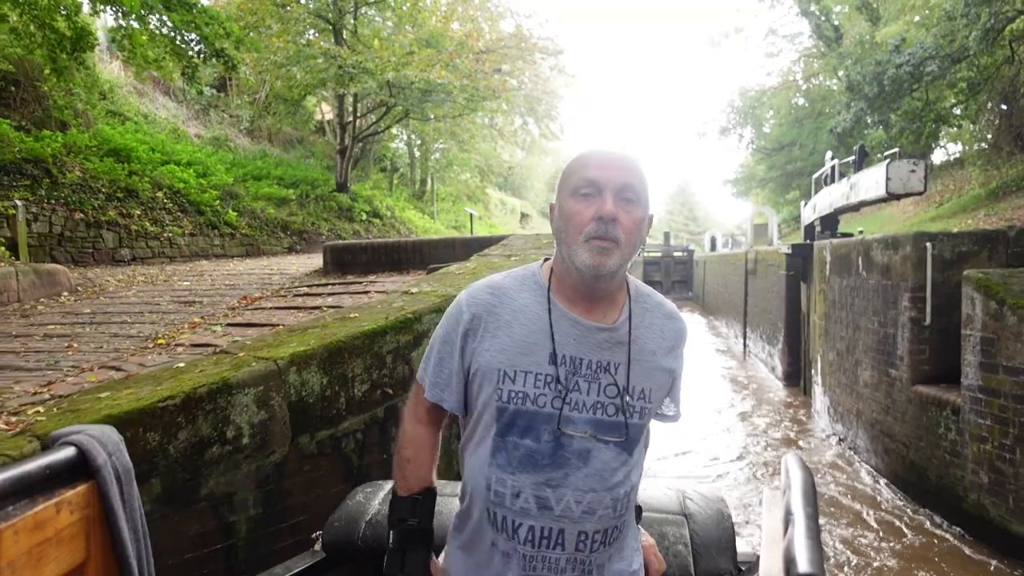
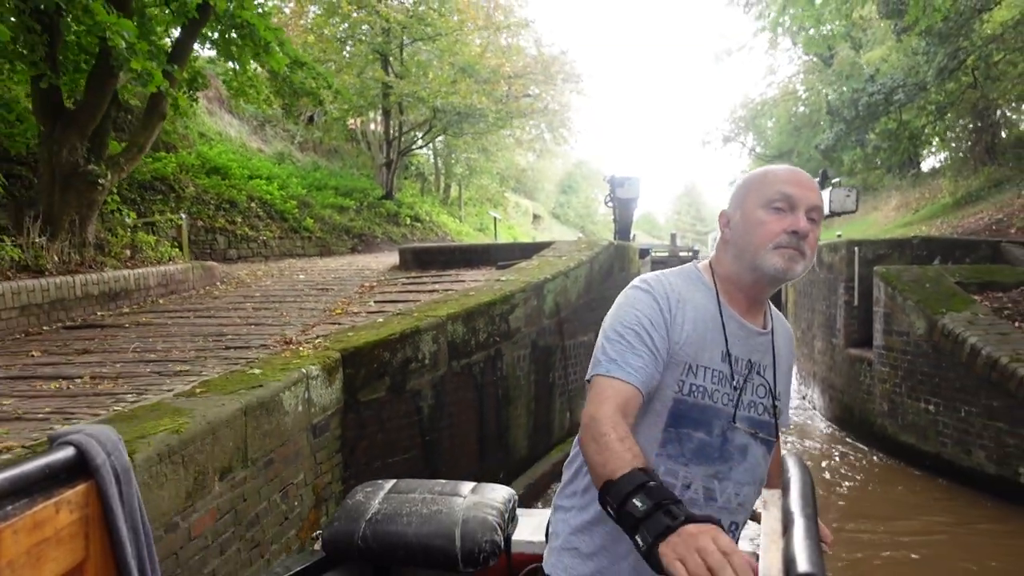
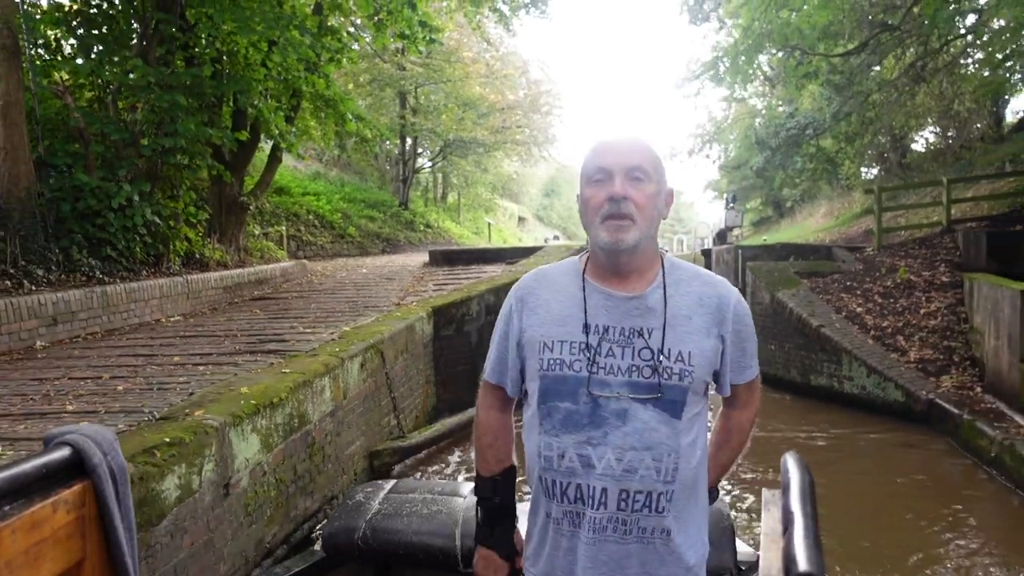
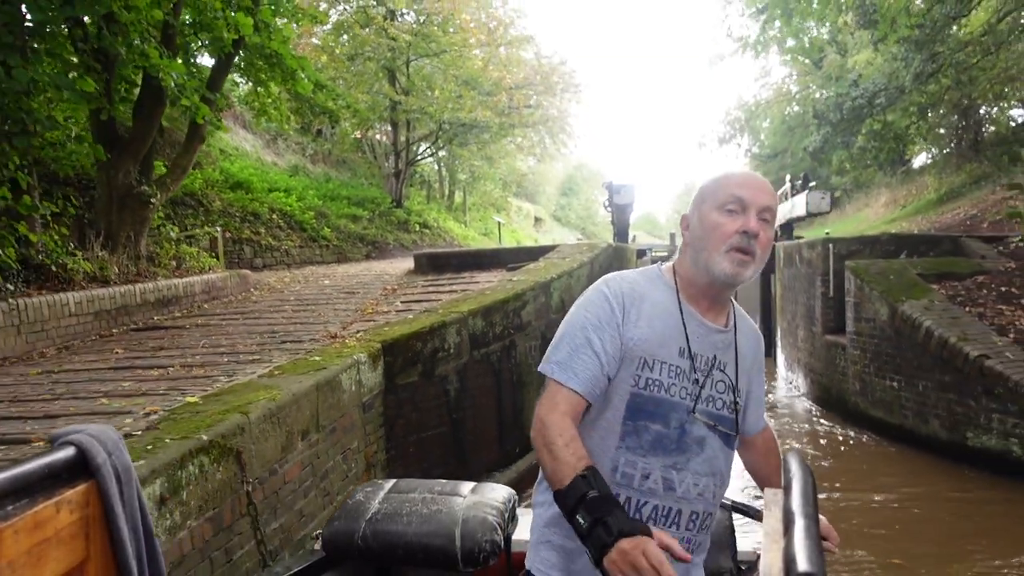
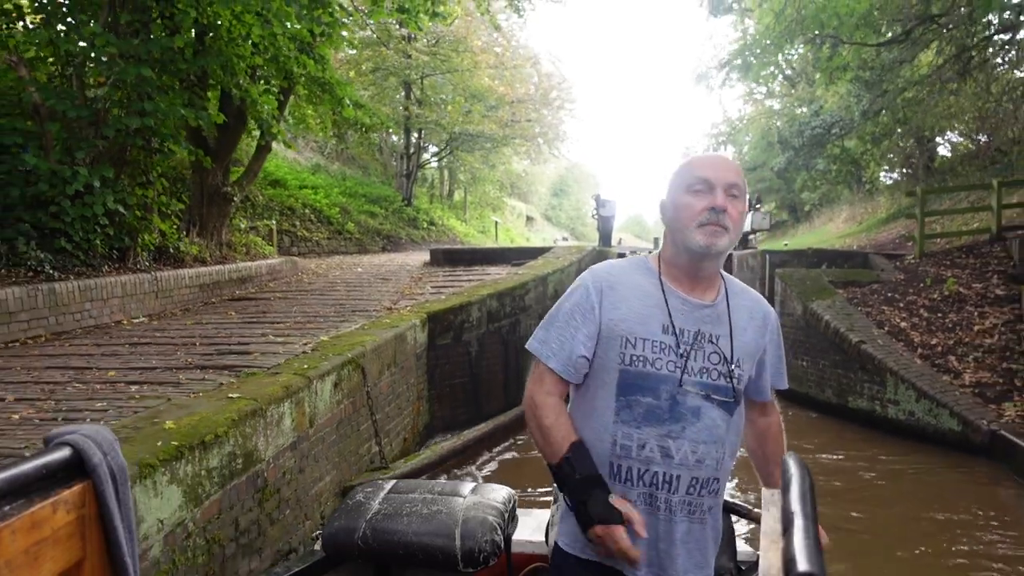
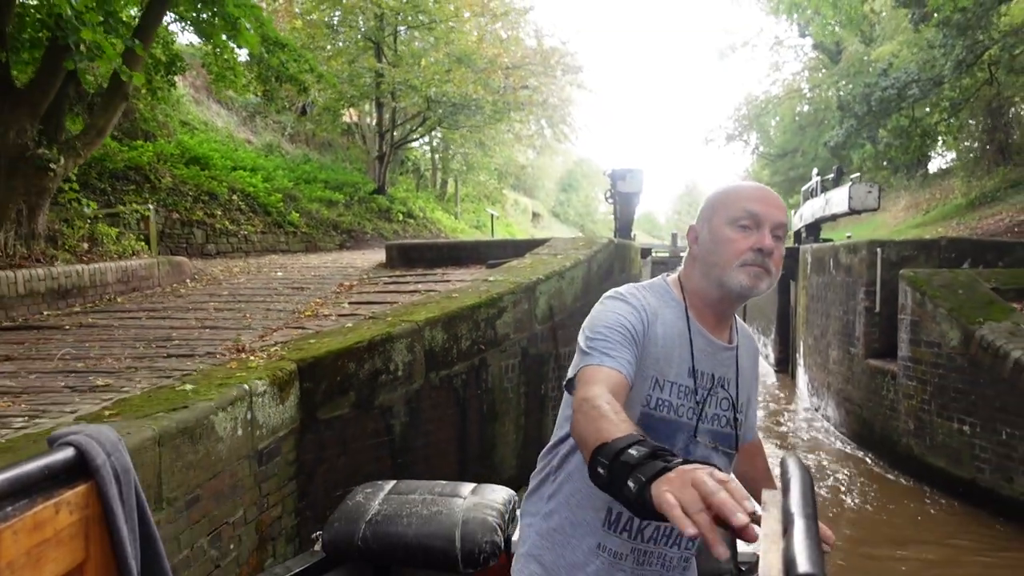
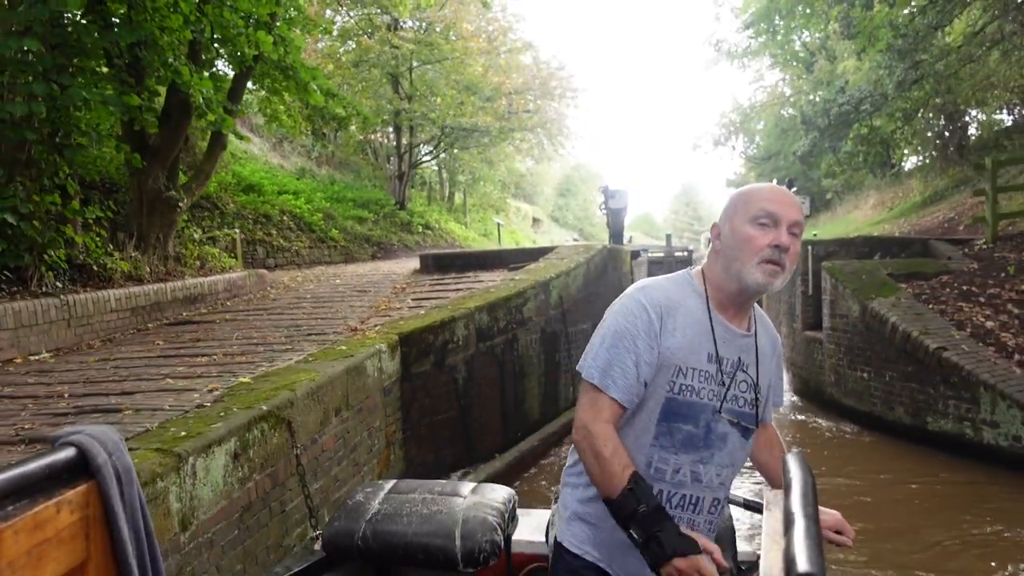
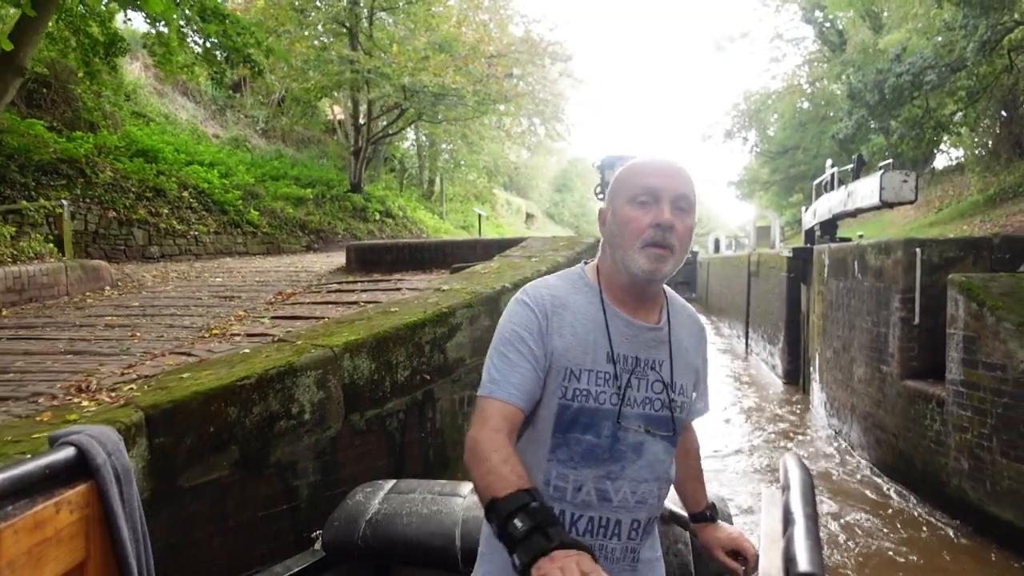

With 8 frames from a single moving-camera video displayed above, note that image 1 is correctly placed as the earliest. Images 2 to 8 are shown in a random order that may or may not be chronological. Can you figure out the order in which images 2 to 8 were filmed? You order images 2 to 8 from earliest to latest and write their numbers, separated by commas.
8, 6, 2, 4, 7, 5, 3
